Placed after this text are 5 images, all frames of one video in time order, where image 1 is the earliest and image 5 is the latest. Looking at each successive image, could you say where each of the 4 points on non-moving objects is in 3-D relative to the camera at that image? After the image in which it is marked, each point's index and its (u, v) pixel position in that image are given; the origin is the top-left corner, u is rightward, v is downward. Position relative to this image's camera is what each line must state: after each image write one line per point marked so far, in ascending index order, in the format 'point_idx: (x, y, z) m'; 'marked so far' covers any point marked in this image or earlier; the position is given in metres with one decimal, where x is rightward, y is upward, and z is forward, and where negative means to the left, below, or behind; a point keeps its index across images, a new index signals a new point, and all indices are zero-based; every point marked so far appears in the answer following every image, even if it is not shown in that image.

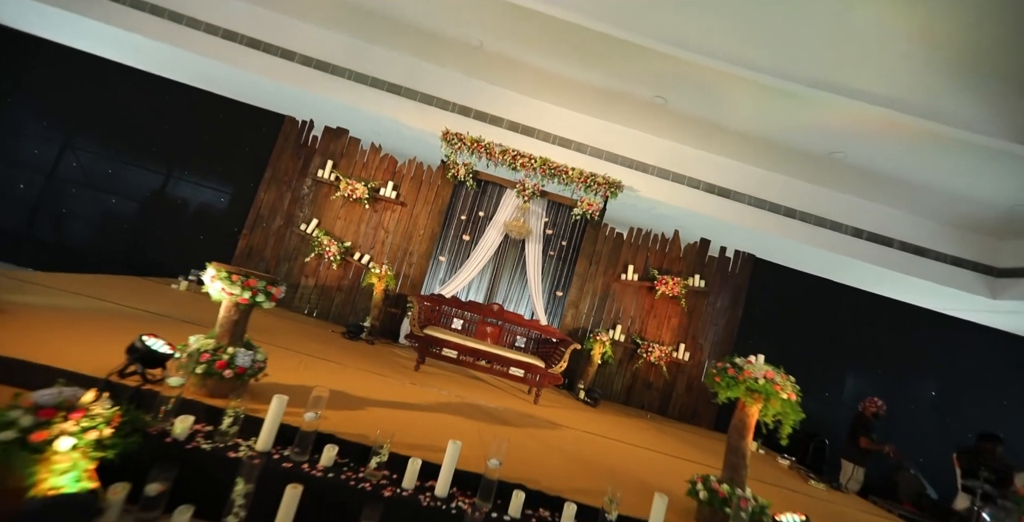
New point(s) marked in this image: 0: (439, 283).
0: (-1.0, -0.3, +5.9) m
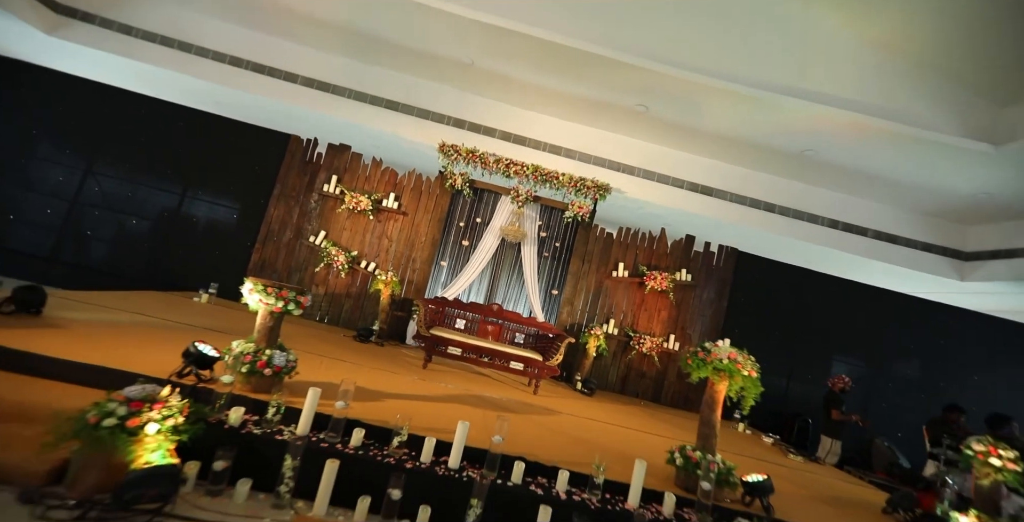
0: (-1.0, -0.4, +6.3) m
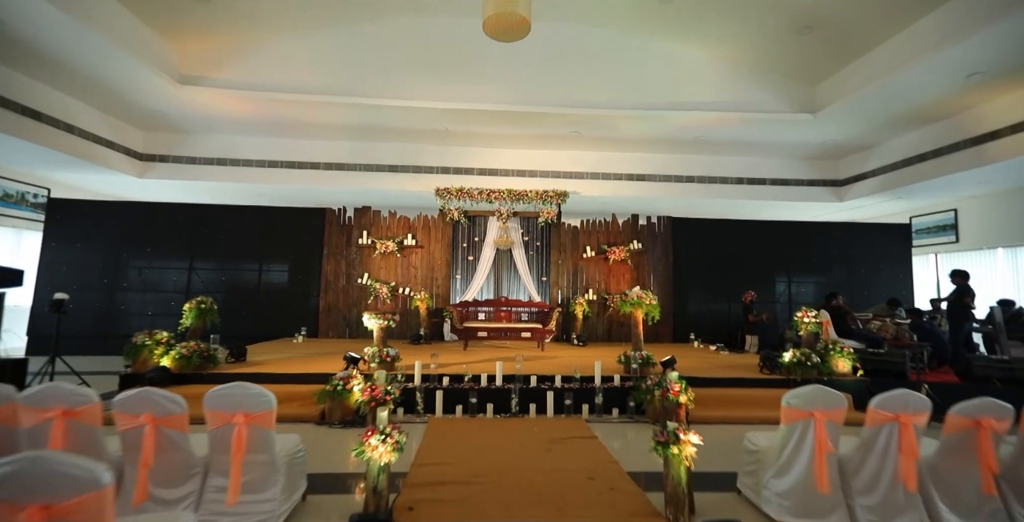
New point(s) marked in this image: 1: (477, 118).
0: (-1.0, -0.6, +8.4) m
1: (-0.6, +2.3, +7.0) m
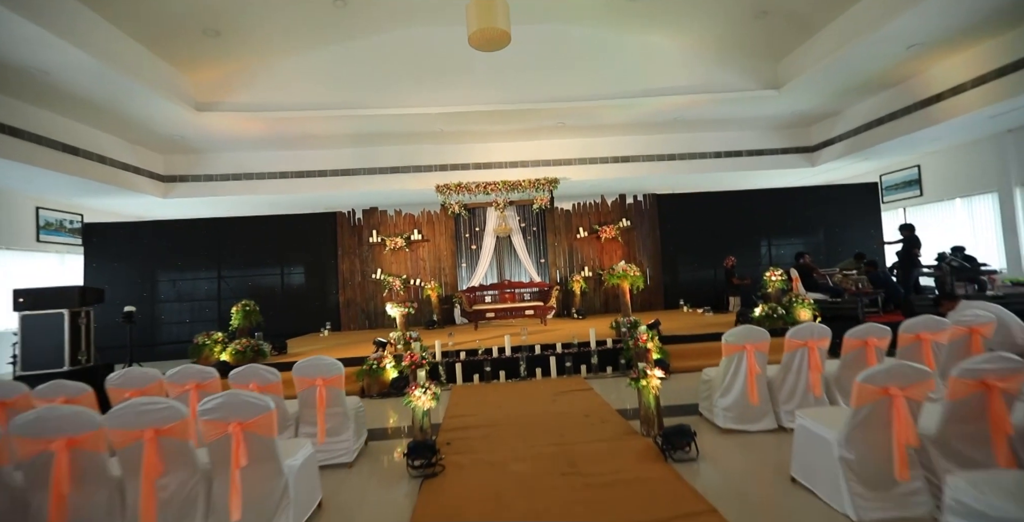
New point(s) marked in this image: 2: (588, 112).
0: (-1.0, -0.4, +9.1) m
1: (-0.8, +2.5, +7.6) m
2: (+1.4, +2.7, +7.7) m
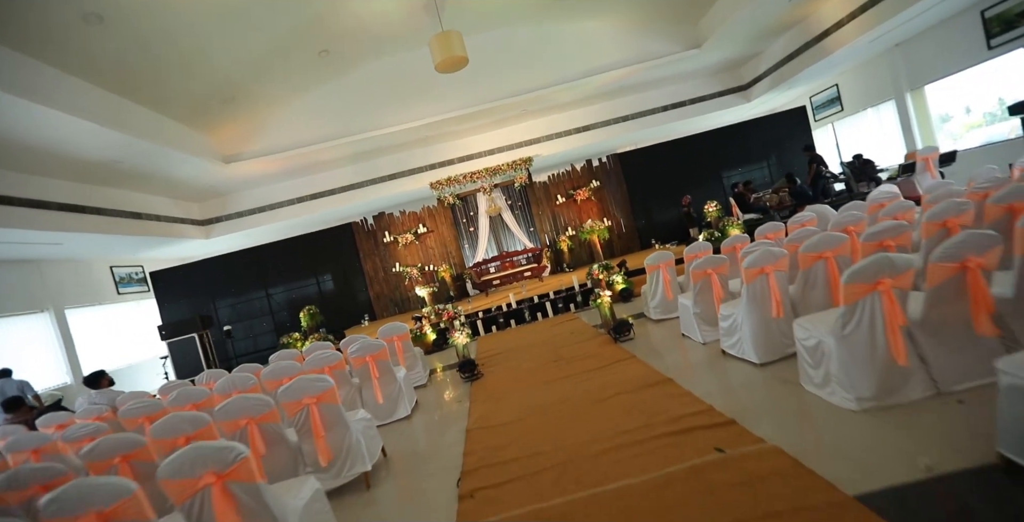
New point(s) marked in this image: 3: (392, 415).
0: (-1.0, +0.1, +10.6) m
1: (-1.4, +2.9, +8.9) m
2: (+0.7, +3.4, +9.0) m
3: (-1.0, -1.3, +3.5) m
